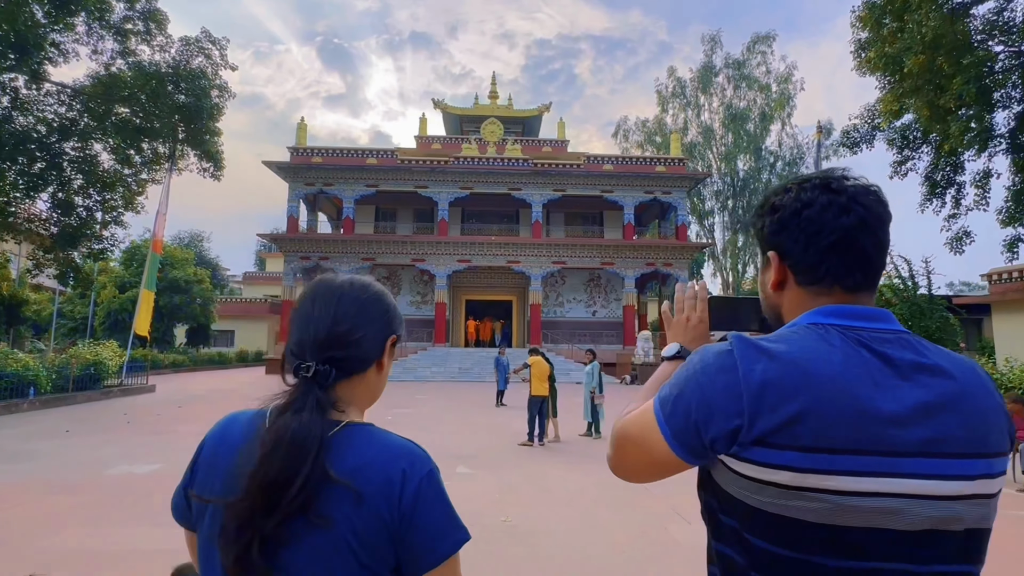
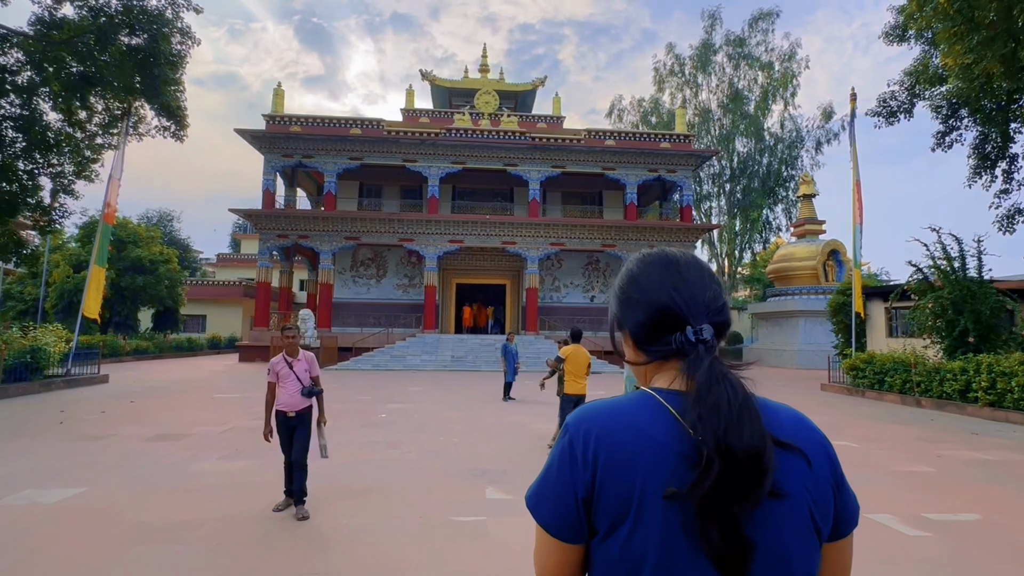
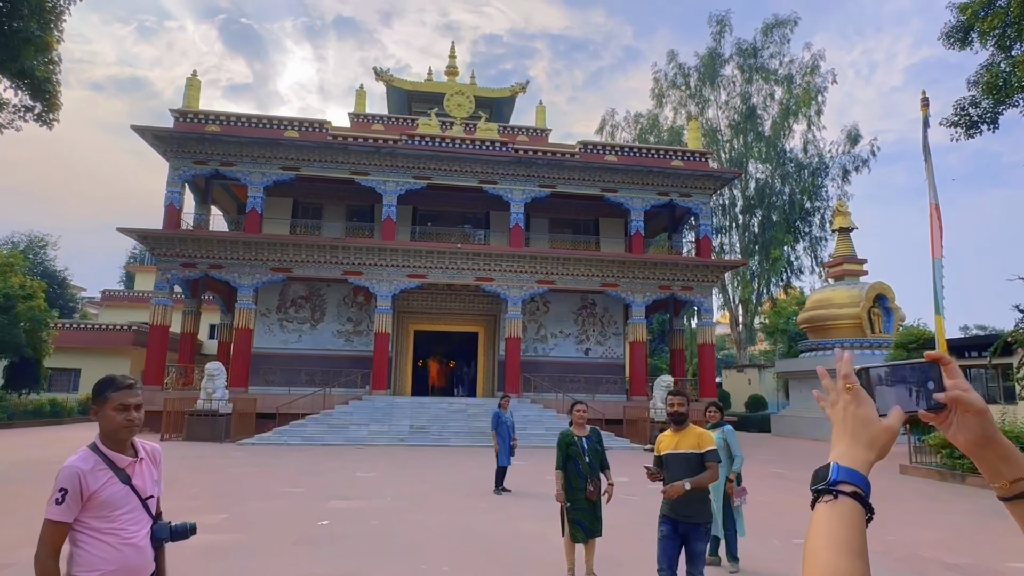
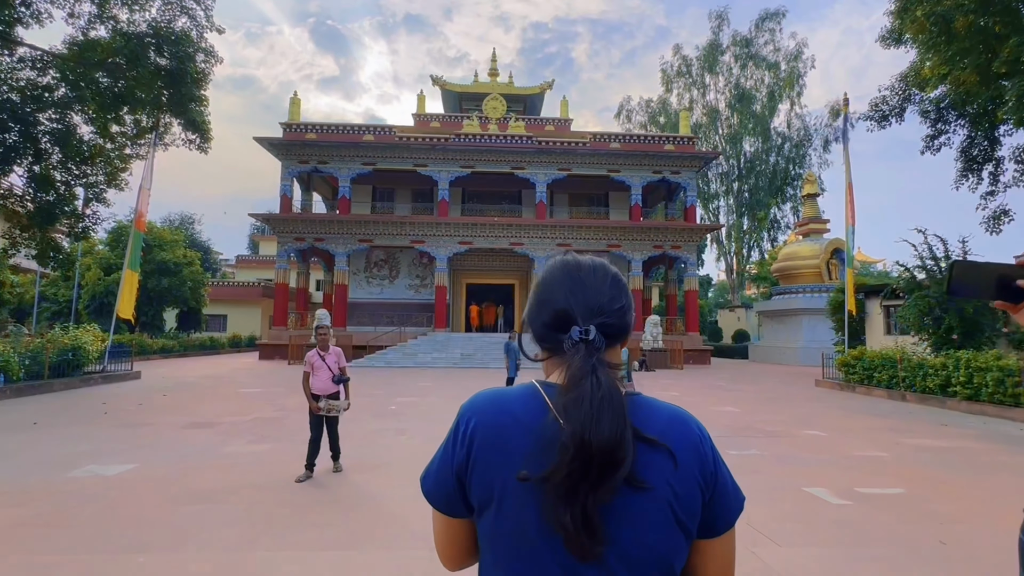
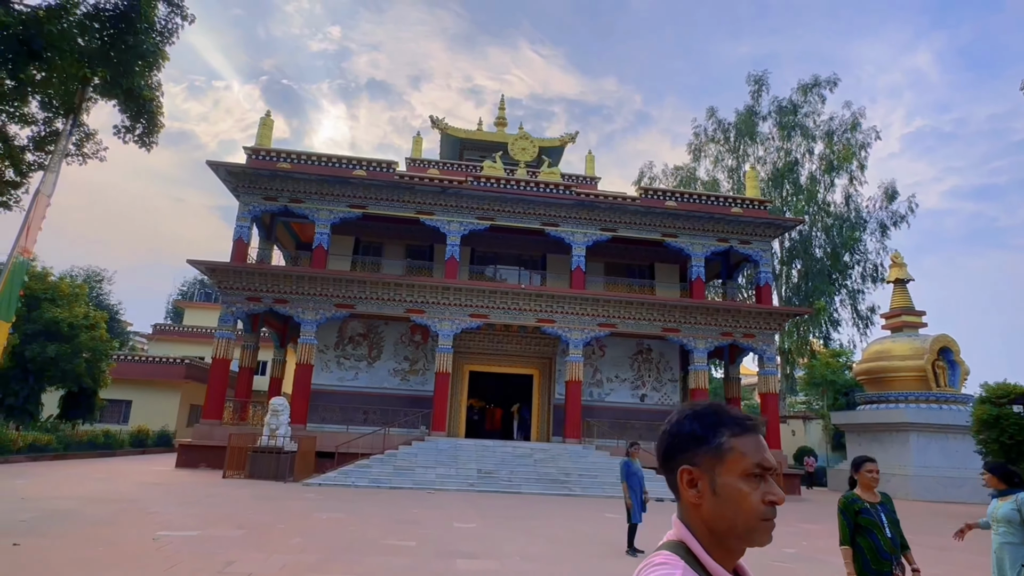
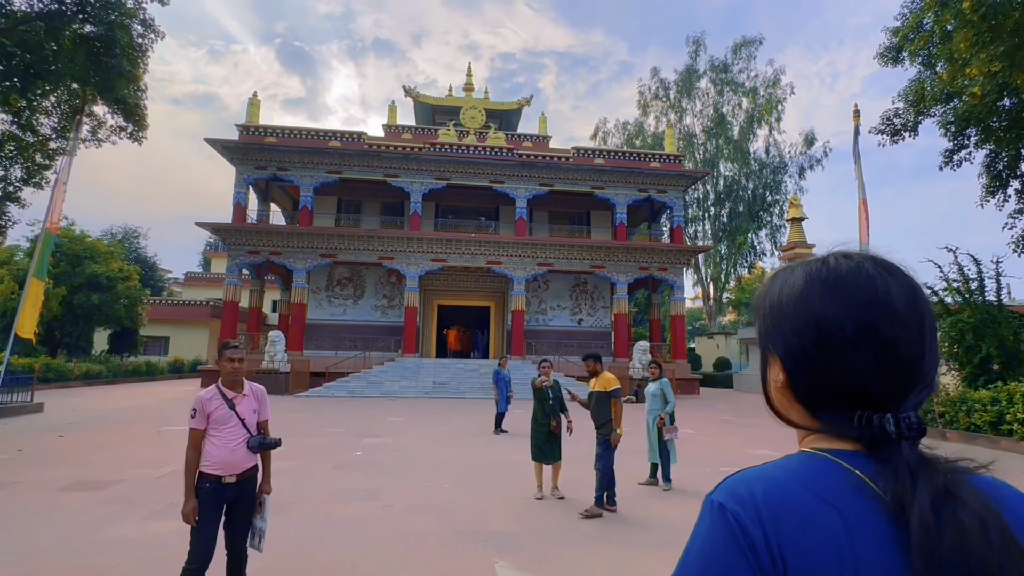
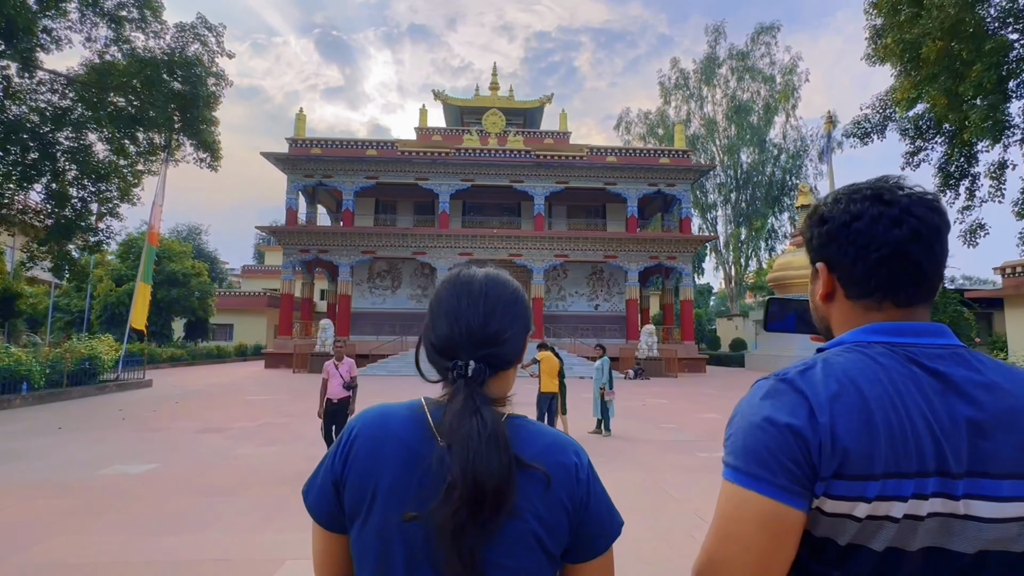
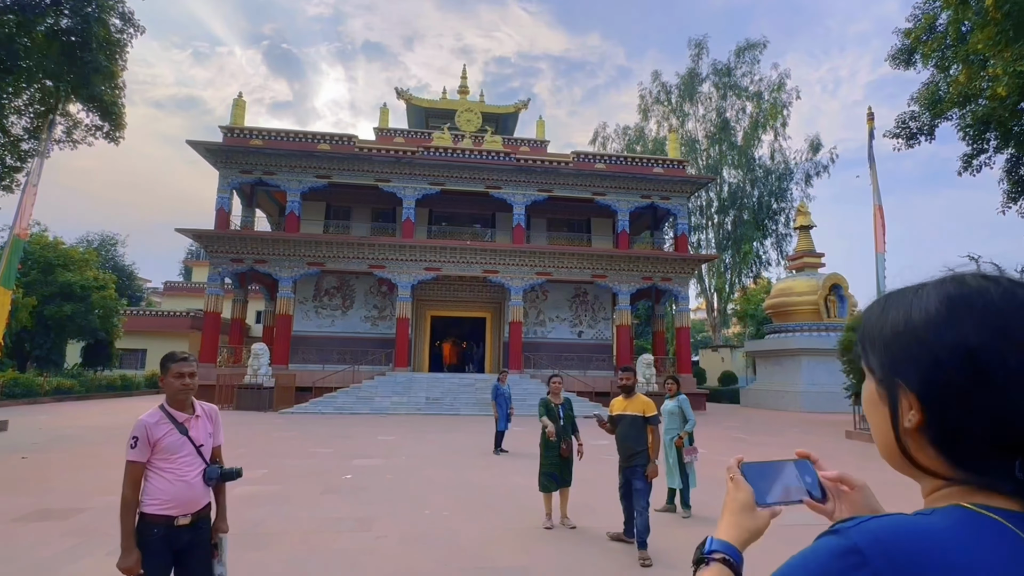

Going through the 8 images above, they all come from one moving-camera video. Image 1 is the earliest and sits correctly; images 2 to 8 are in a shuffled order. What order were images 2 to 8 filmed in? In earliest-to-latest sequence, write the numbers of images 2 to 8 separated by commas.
7, 4, 2, 6, 8, 3, 5
